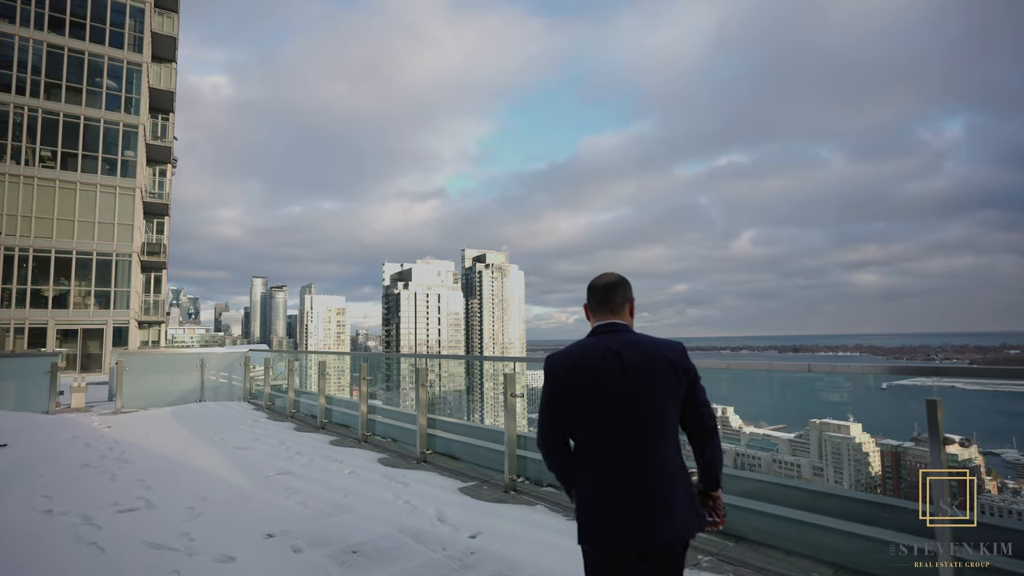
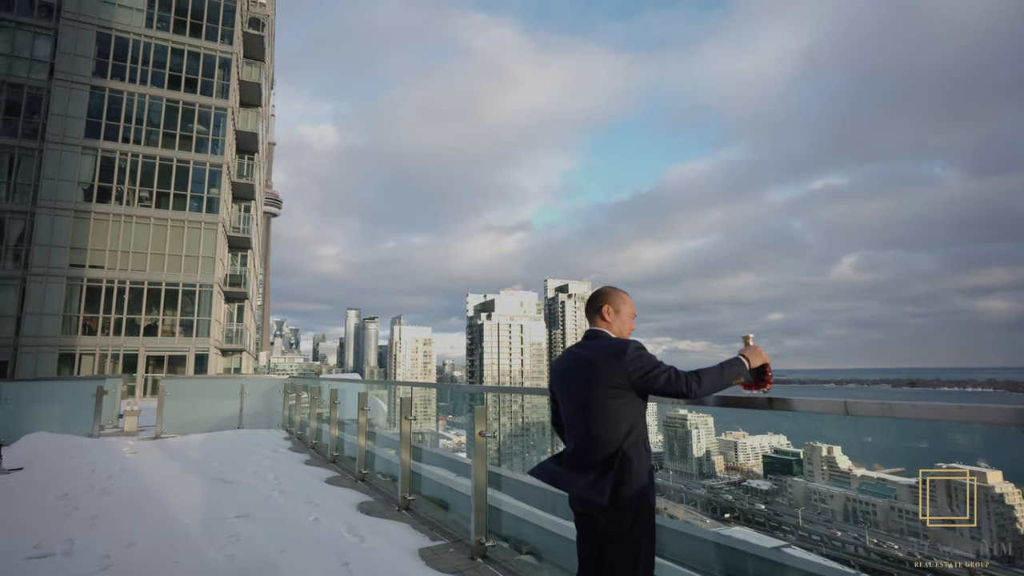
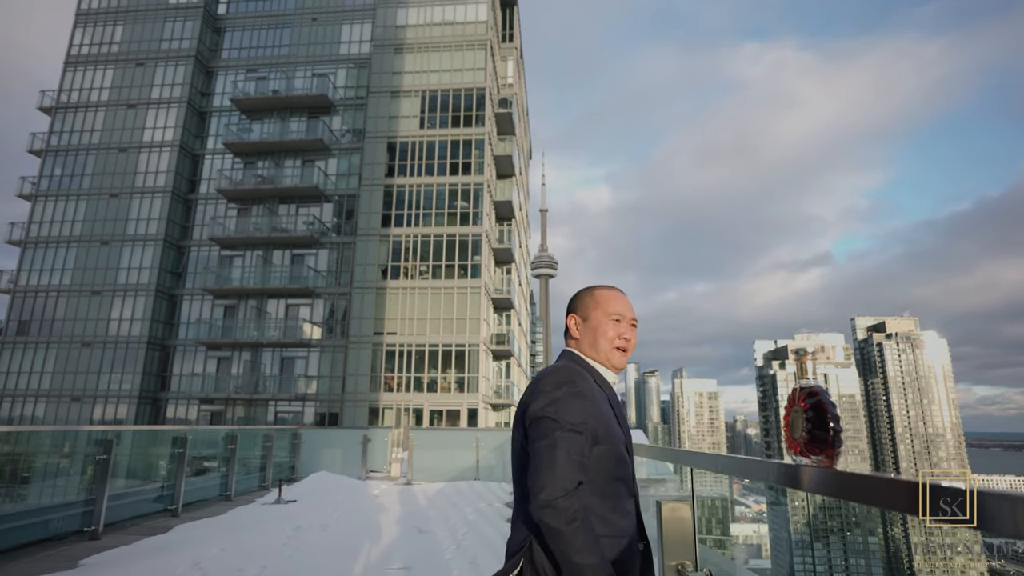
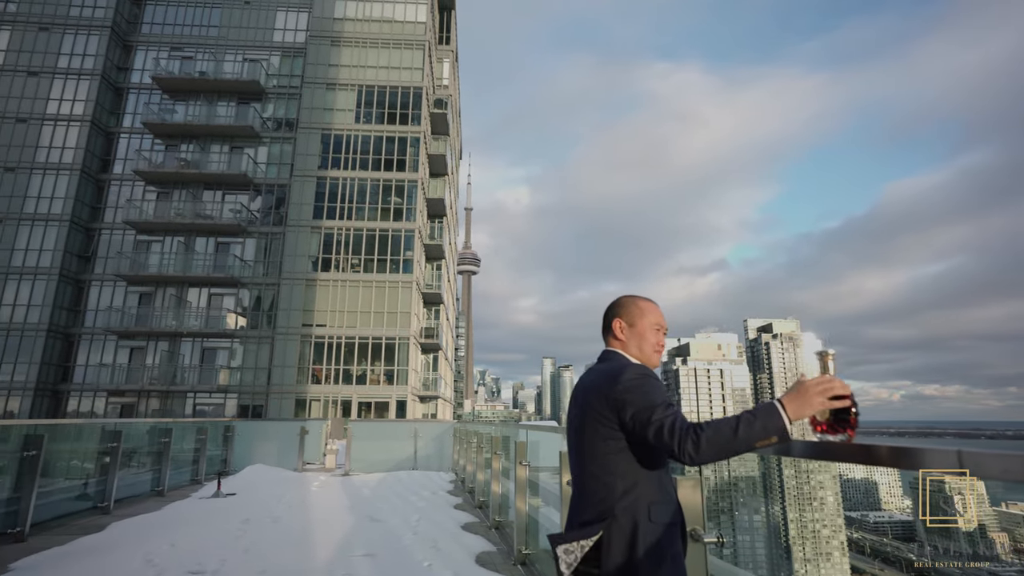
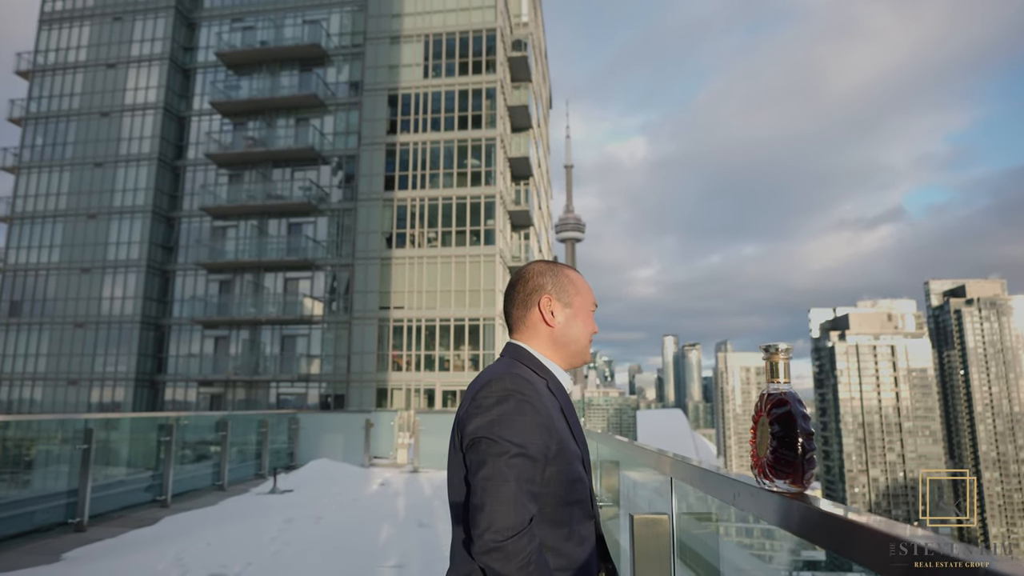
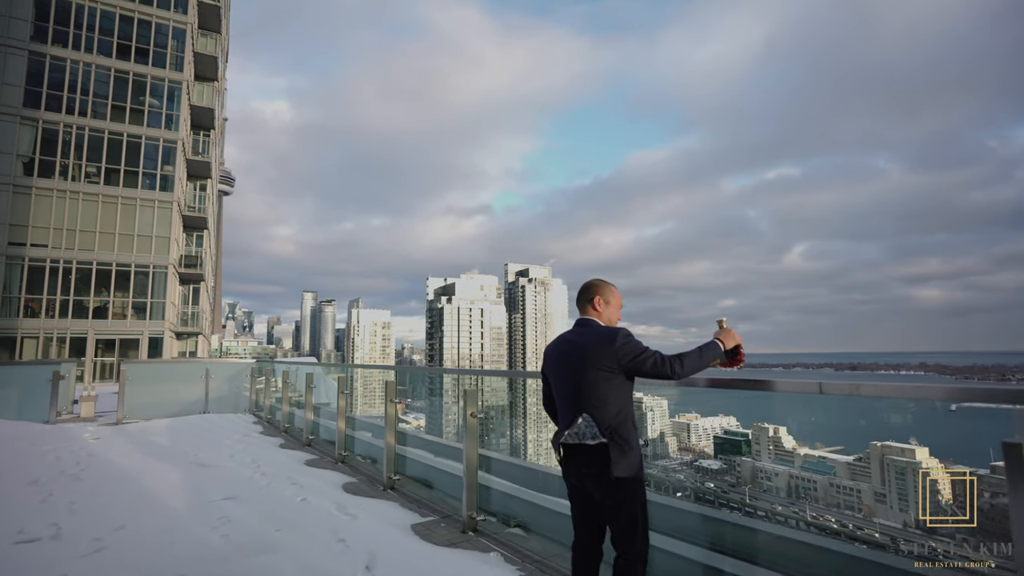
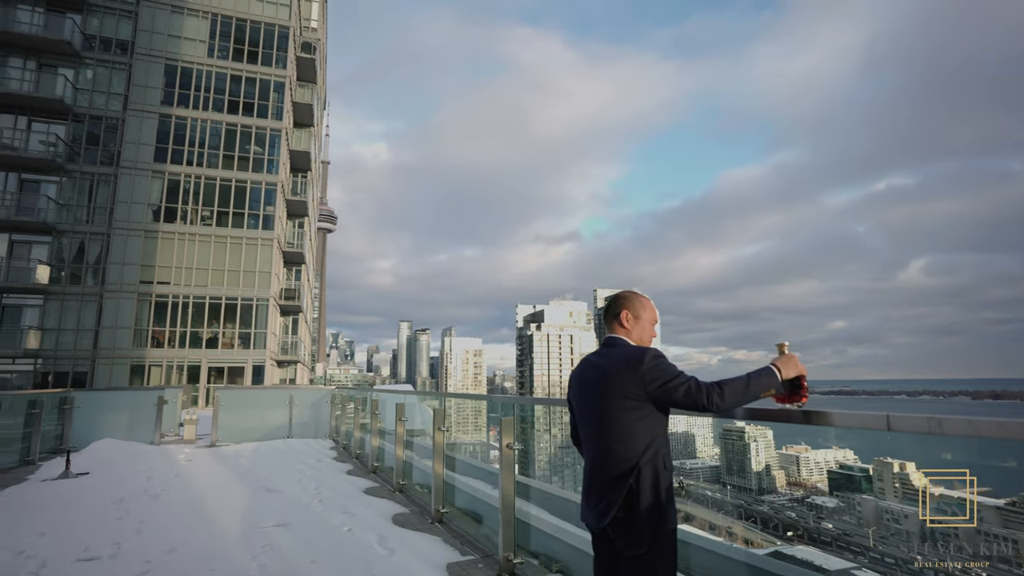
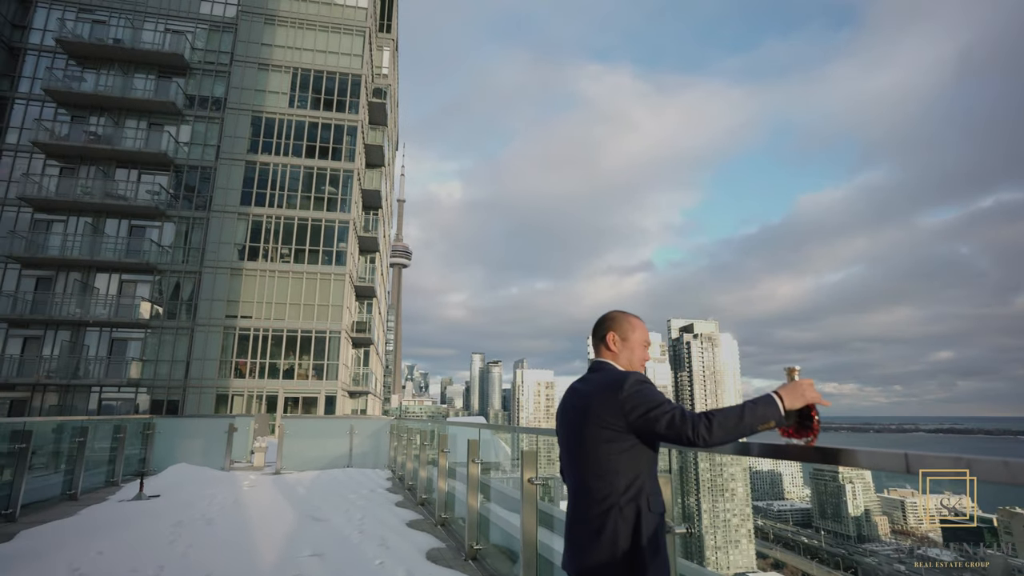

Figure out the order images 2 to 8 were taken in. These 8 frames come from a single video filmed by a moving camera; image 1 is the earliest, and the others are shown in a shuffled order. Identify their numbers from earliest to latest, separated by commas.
6, 2, 7, 8, 4, 3, 5
